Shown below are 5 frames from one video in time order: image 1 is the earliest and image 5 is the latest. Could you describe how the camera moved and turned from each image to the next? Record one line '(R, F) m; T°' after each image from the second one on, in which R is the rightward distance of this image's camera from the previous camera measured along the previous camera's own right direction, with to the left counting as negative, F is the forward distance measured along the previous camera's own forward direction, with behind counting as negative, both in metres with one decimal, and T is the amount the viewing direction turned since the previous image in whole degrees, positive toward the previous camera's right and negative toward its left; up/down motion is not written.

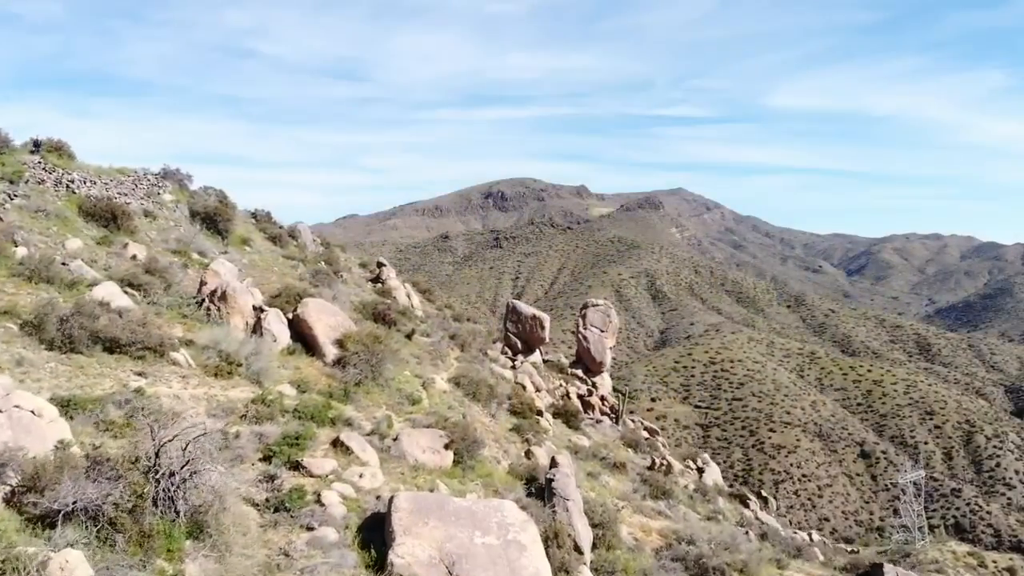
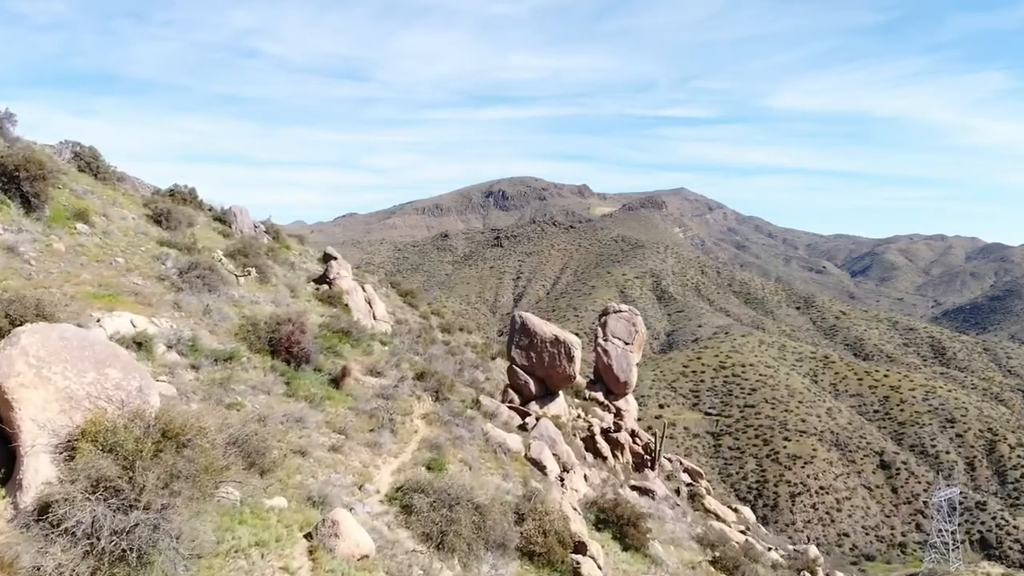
(-0.2, +9.4) m; 0°
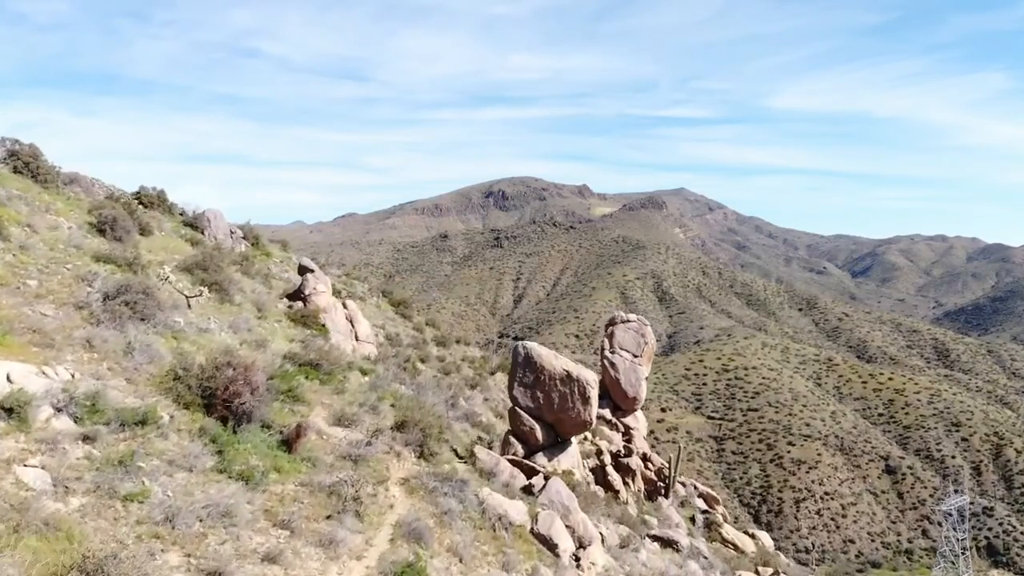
(0.0, +2.5) m; 0°
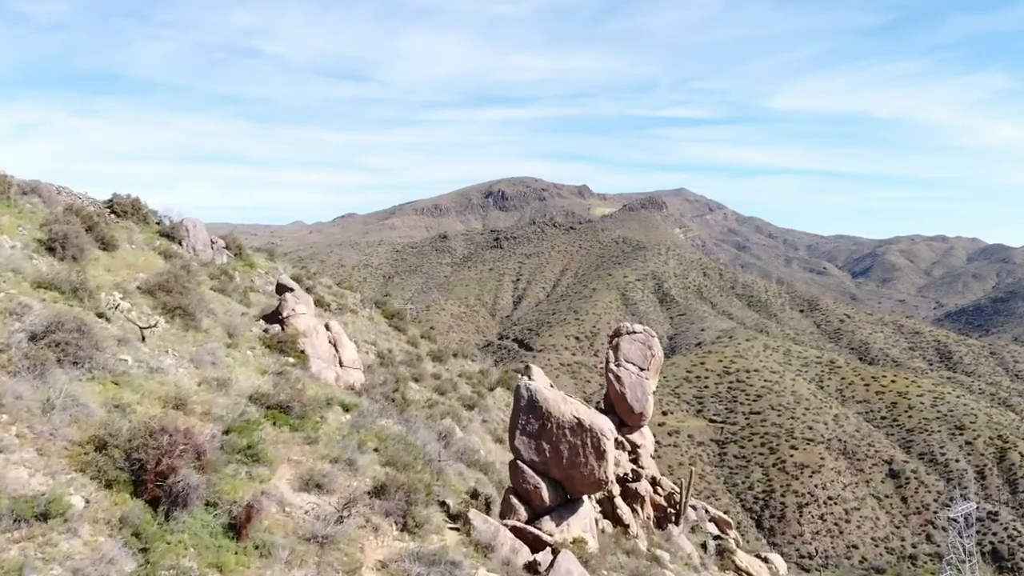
(0.0, +1.7) m; 0°
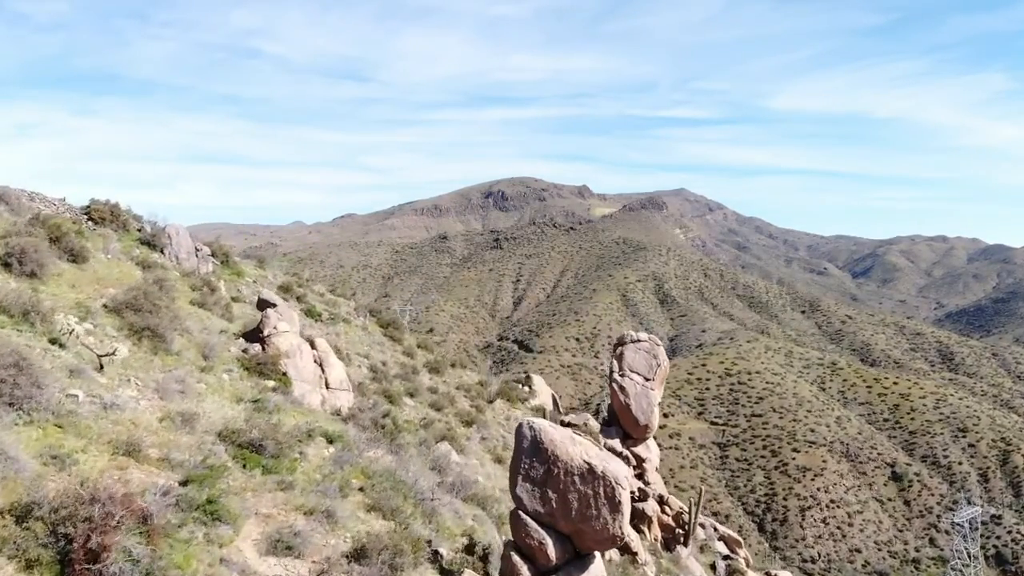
(0.0, +1.3) m; 0°
